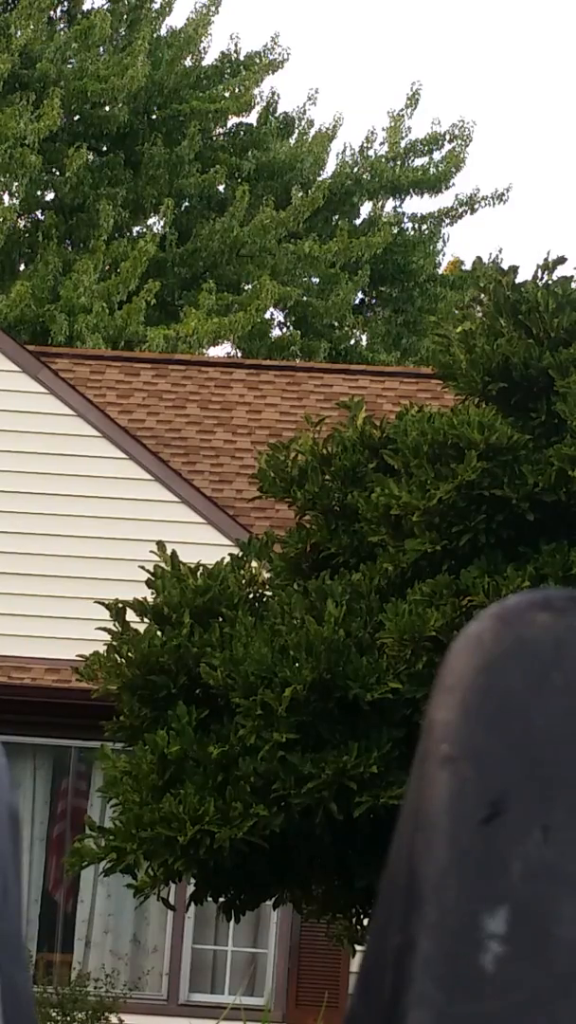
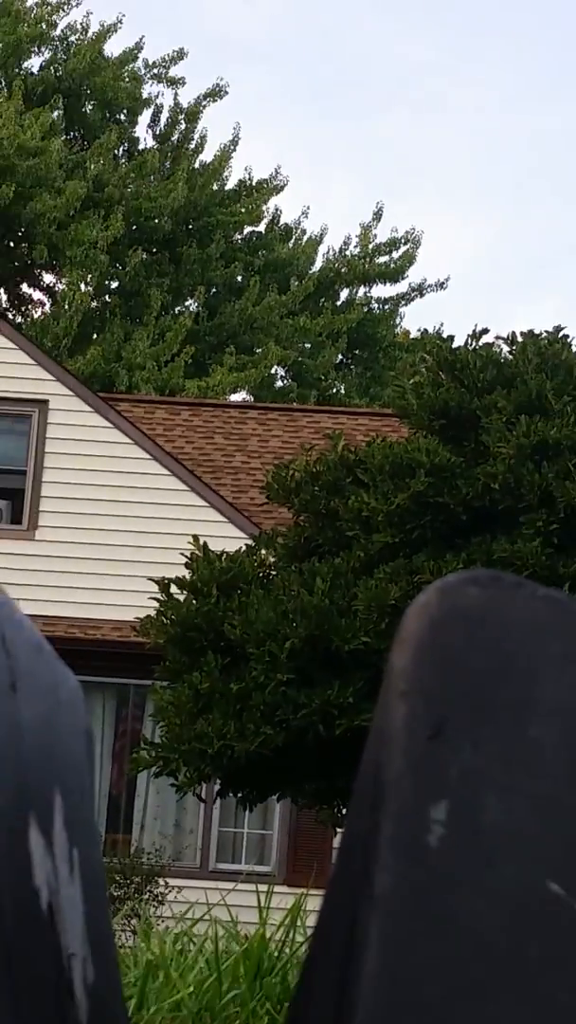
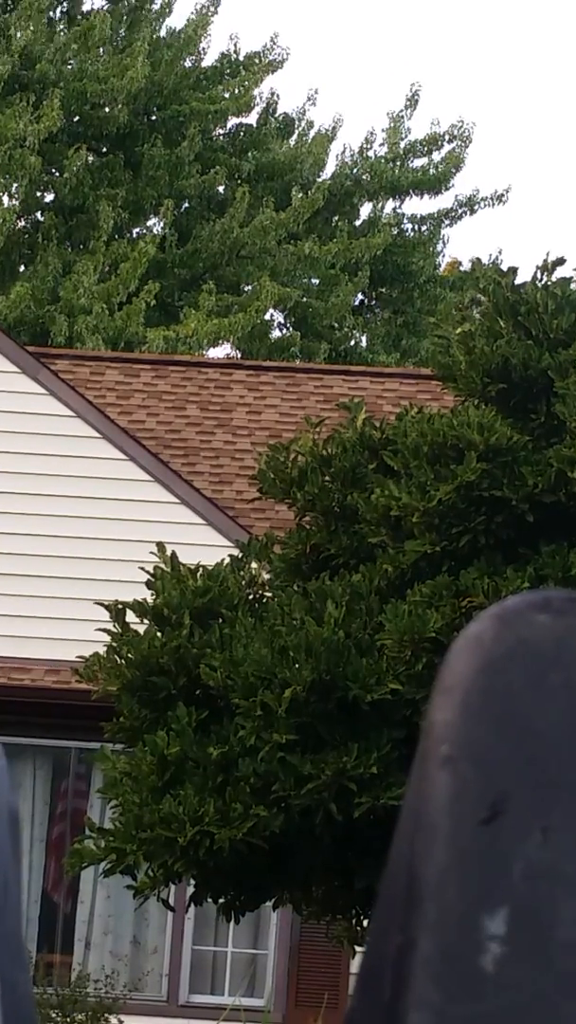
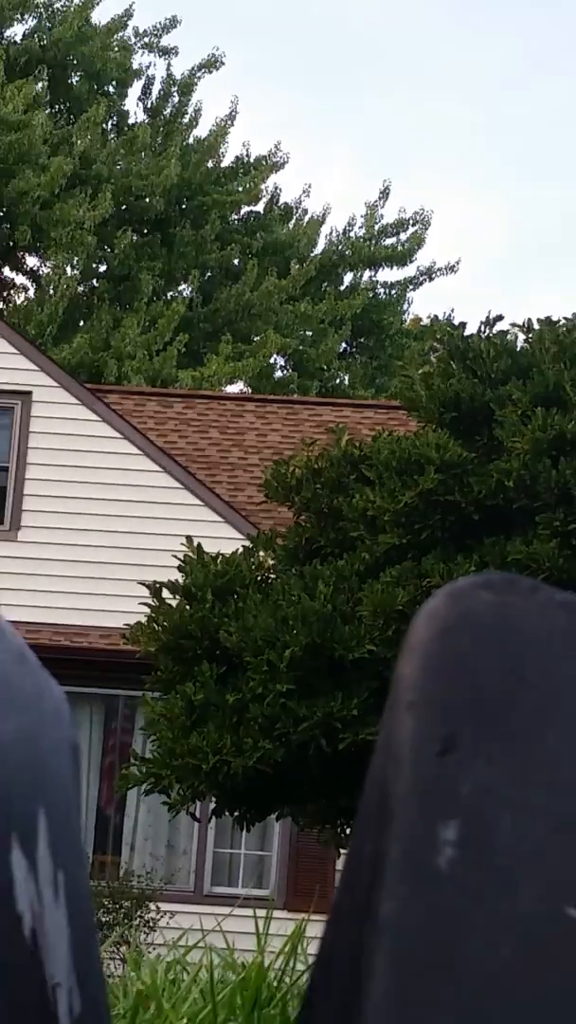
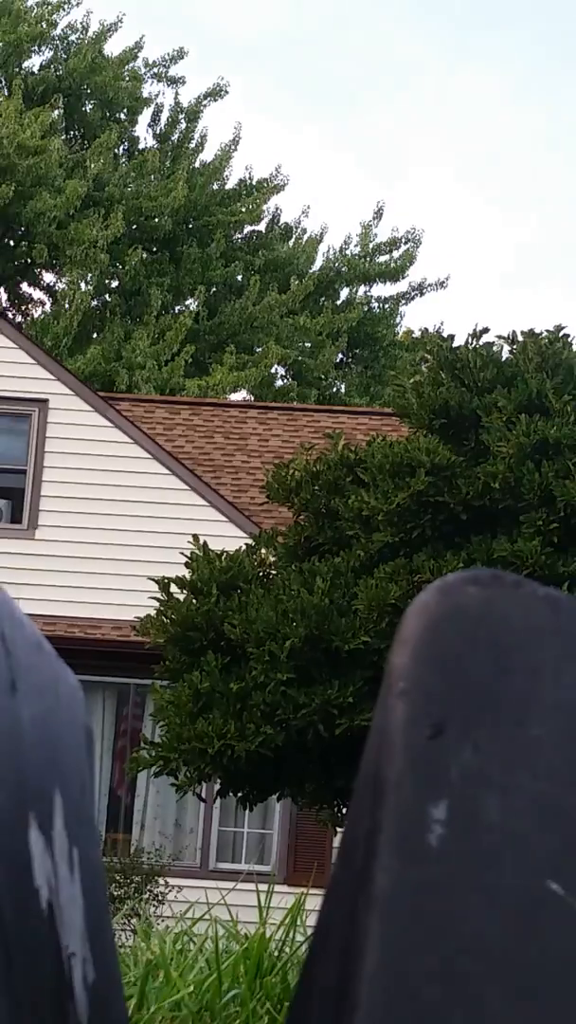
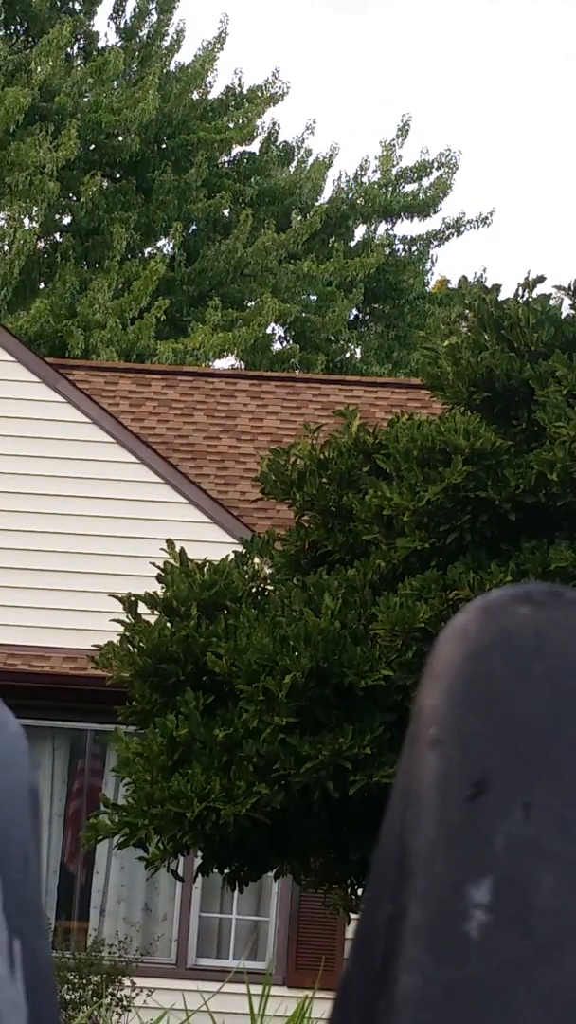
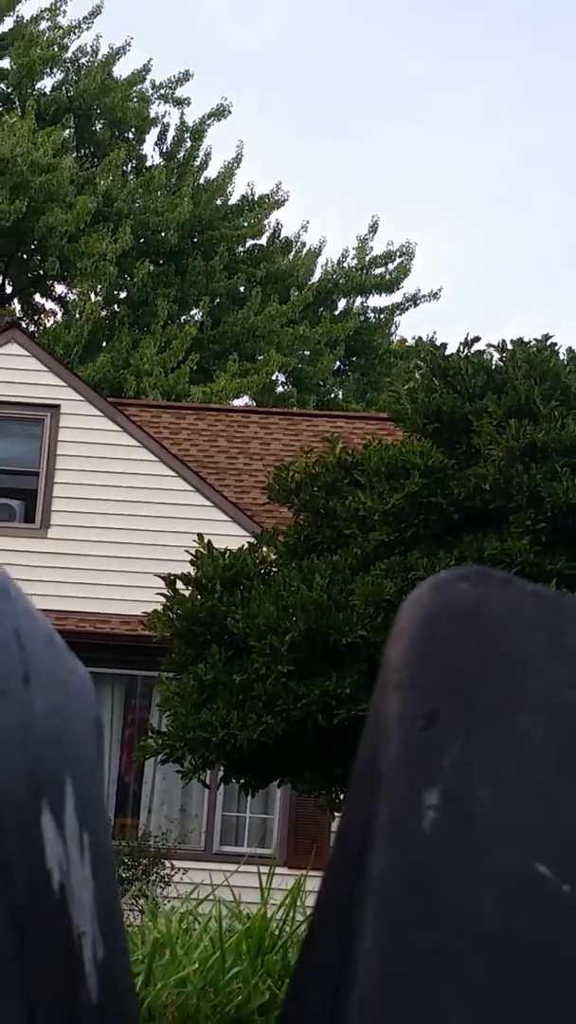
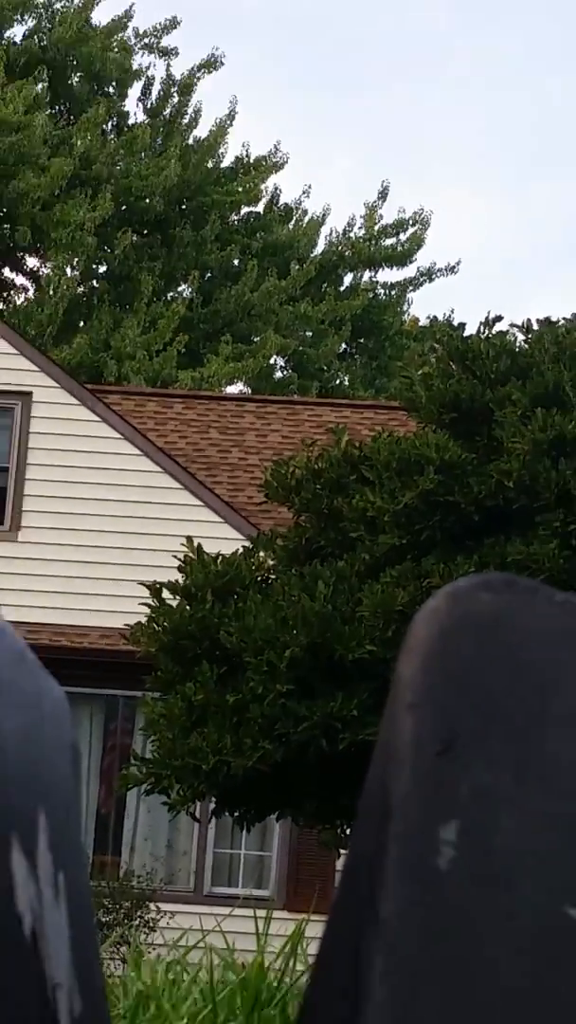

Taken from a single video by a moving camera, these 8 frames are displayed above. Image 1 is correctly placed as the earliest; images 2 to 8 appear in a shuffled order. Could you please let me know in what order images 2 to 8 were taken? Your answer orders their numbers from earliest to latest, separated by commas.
6, 3, 5, 4, 7, 8, 2
